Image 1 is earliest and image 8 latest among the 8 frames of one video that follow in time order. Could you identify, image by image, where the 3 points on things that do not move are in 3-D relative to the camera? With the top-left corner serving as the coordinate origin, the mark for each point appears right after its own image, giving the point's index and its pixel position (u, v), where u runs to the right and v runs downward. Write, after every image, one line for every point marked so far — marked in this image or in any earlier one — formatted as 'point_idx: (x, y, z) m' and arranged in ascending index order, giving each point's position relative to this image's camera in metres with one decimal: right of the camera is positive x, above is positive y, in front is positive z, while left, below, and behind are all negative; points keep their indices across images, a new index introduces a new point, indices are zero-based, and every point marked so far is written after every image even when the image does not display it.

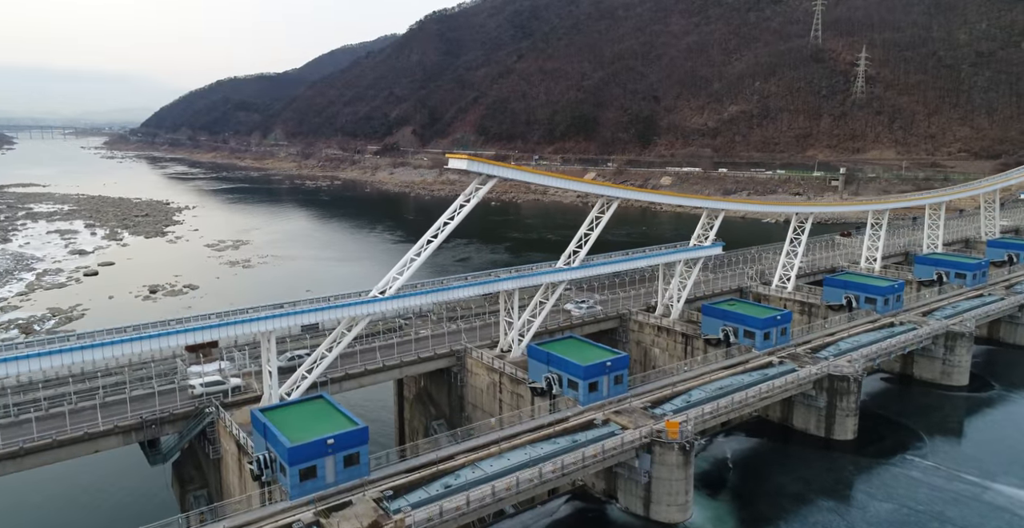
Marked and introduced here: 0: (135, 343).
0: (-8.7, -1.9, +17.5) m
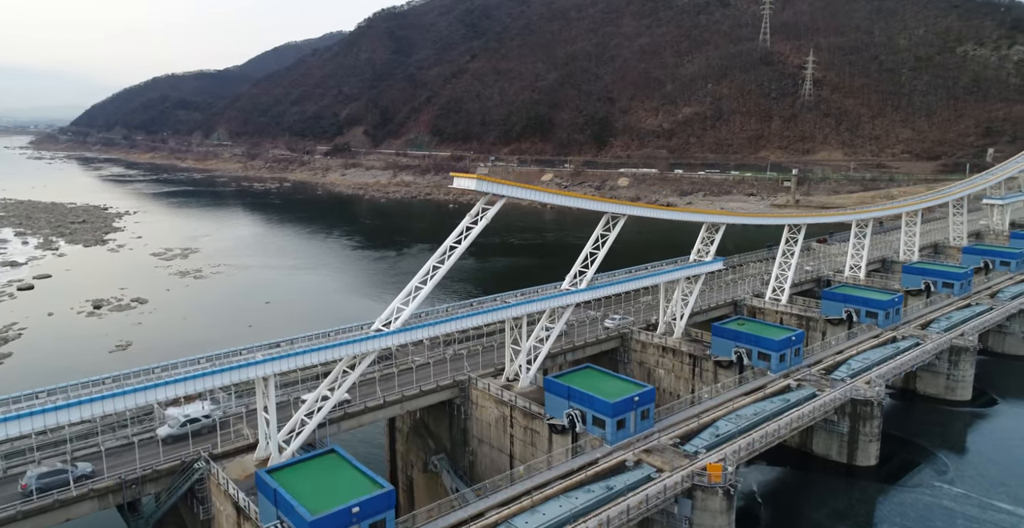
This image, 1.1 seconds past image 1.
0: (-7.9, -2.7, +15.1) m
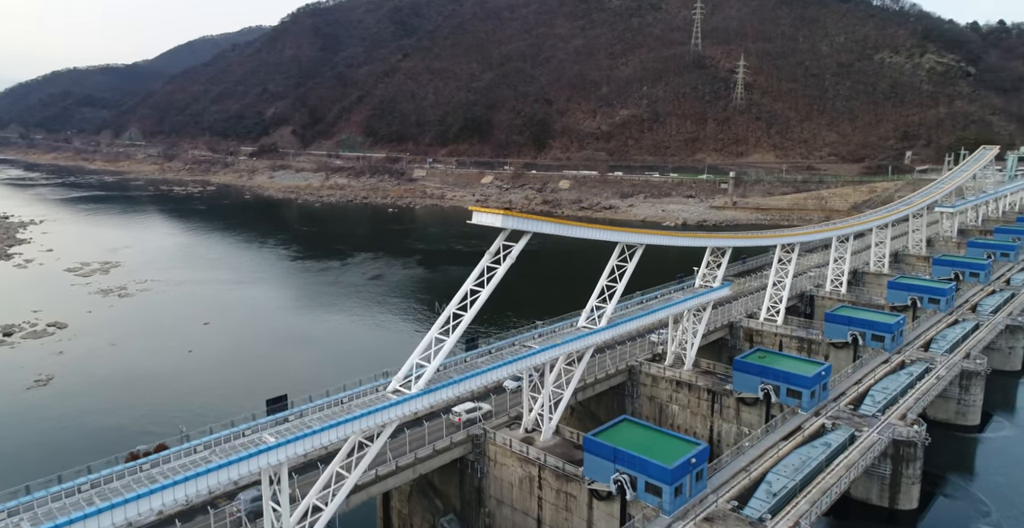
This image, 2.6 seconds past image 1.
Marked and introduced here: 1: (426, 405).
0: (-6.4, -3.8, +11.7) m
1: (-1.9, -3.2, +17.1) m
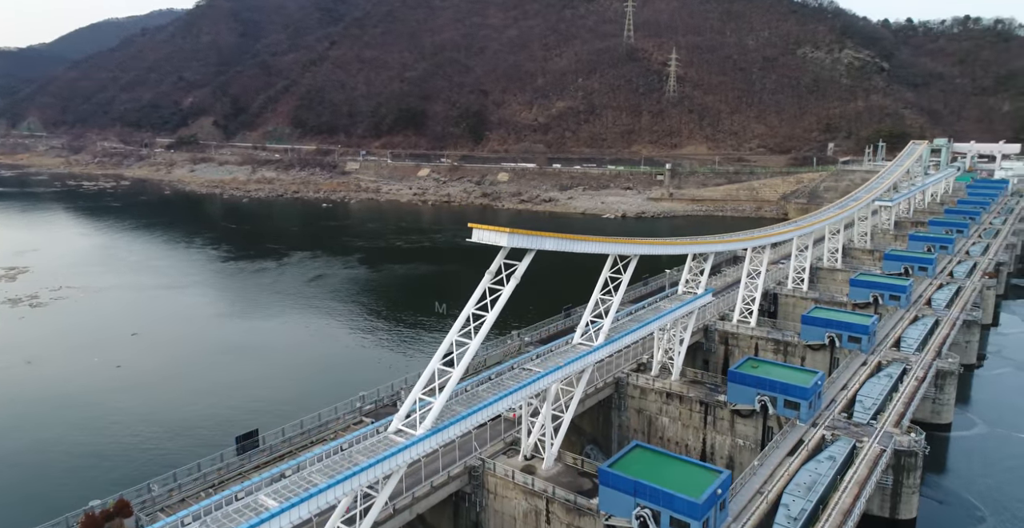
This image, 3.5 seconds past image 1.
0: (-5.5, -4.5, +9.7) m
1: (-1.6, -3.7, +15.4) m
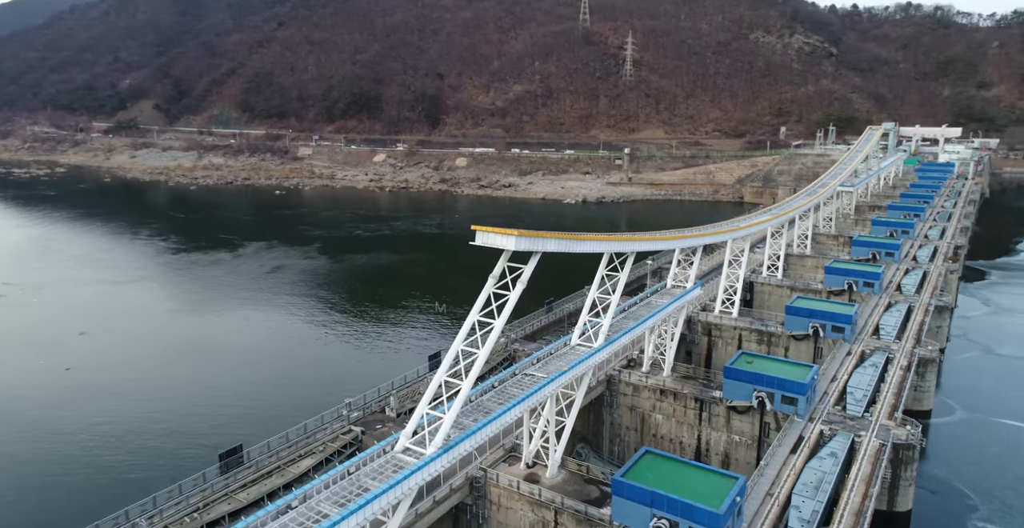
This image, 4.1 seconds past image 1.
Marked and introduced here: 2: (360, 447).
0: (-4.8, -4.7, +8.5) m
1: (-1.3, -3.8, +14.5) m
2: (-4.0, -4.8, +20.1) m
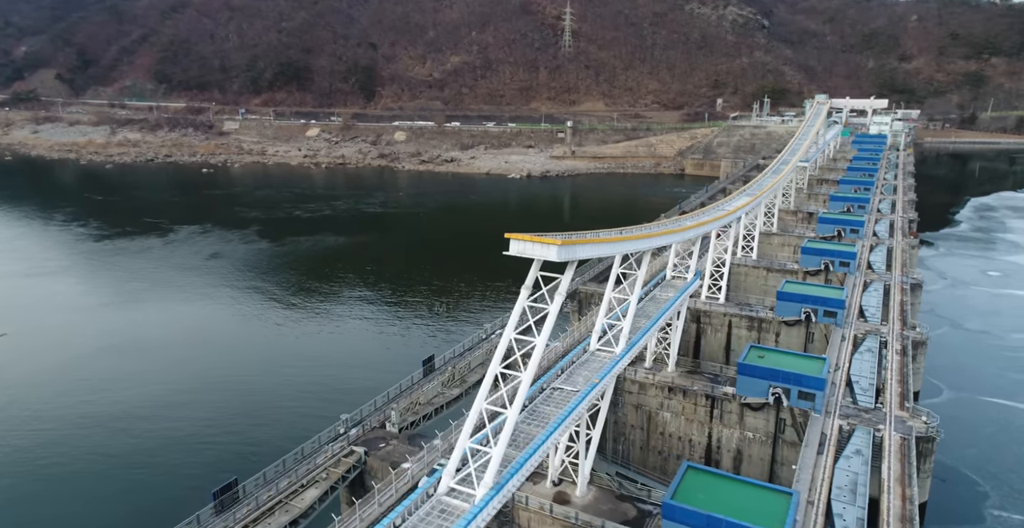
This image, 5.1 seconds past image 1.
0: (-3.2, -5.3, +6.6) m
1: (-0.2, -4.0, +12.8) m
2: (-3.5, -4.9, +18.1) m
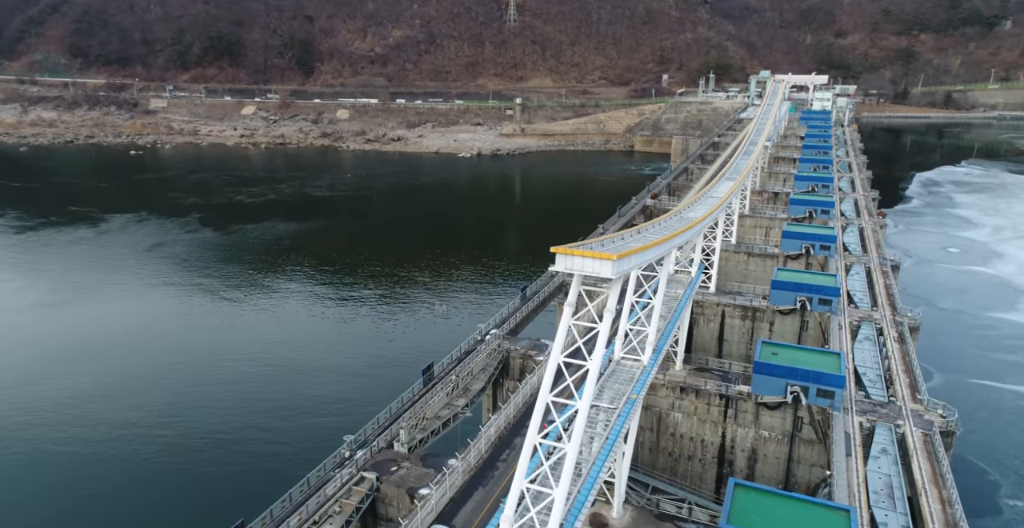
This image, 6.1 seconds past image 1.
0: (-1.6, -5.8, +4.9) m
1: (+0.8, -4.3, +11.3) m
2: (-2.9, -5.1, +16.4) m
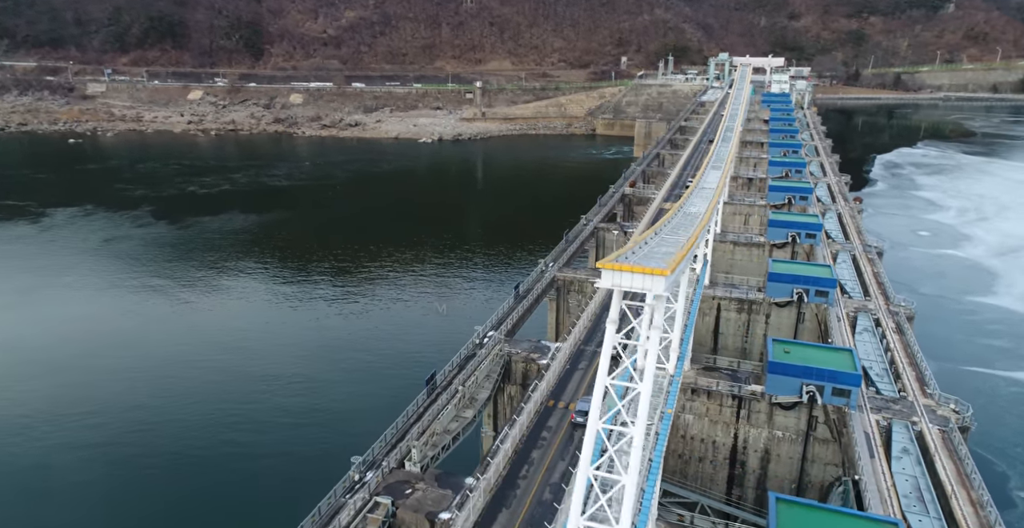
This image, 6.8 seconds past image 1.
0: (-0.3, -6.2, +3.7) m
1: (+1.6, -4.5, +10.2) m
2: (-2.4, -5.2, +15.0) m
